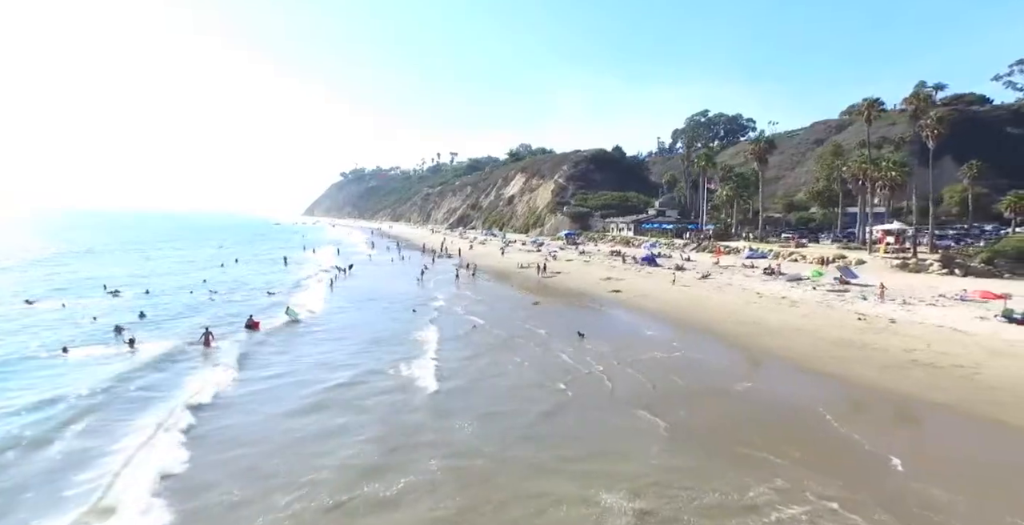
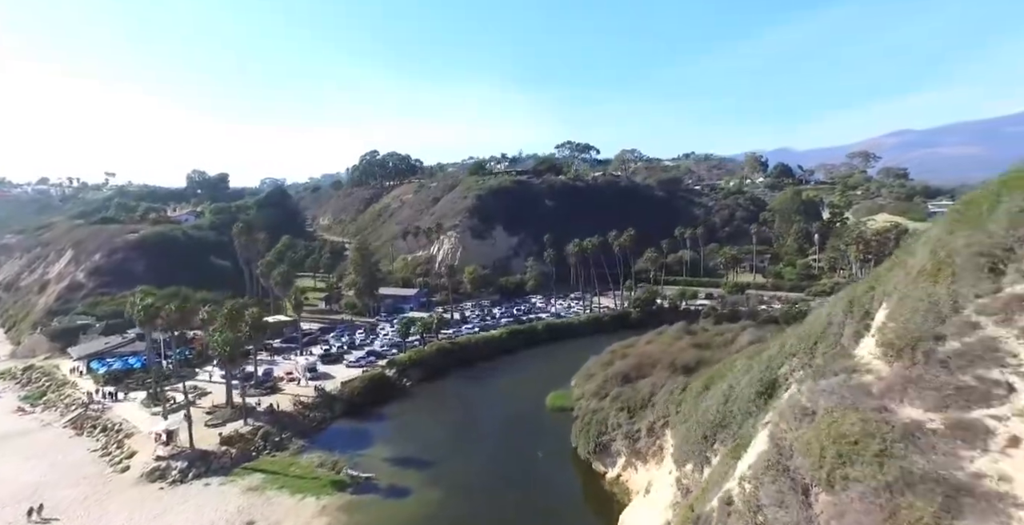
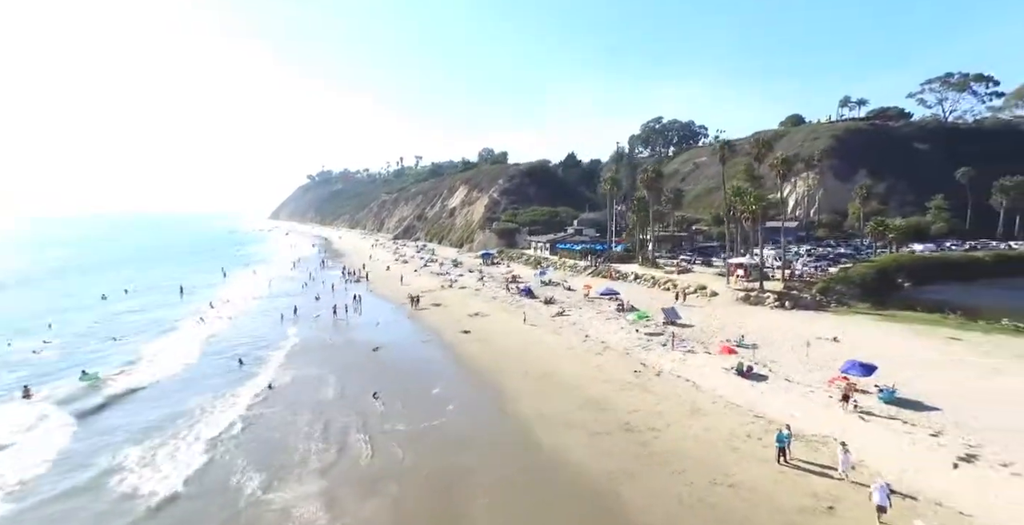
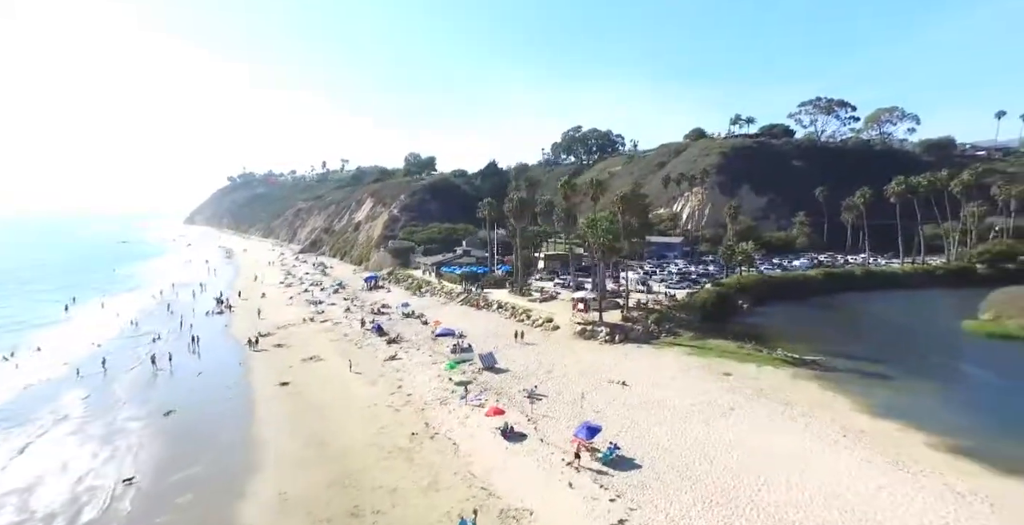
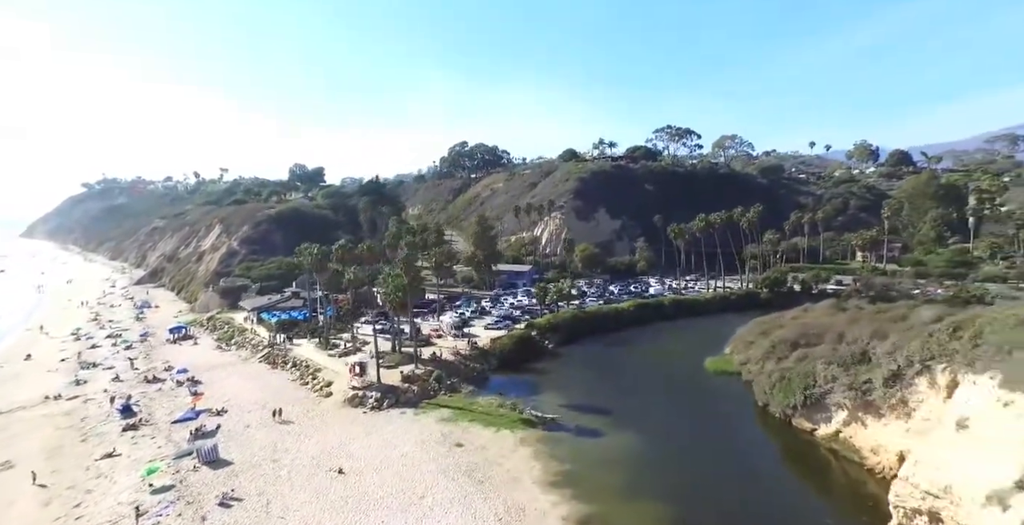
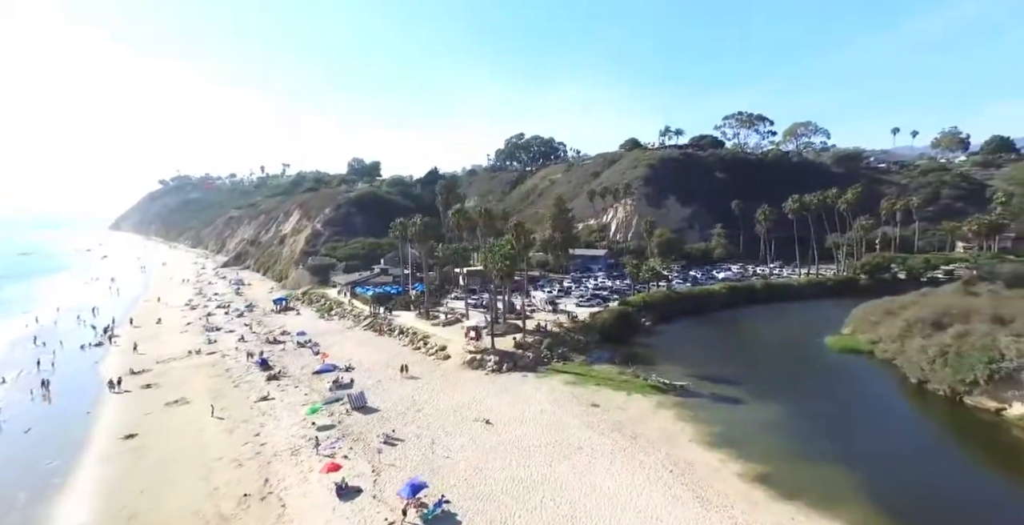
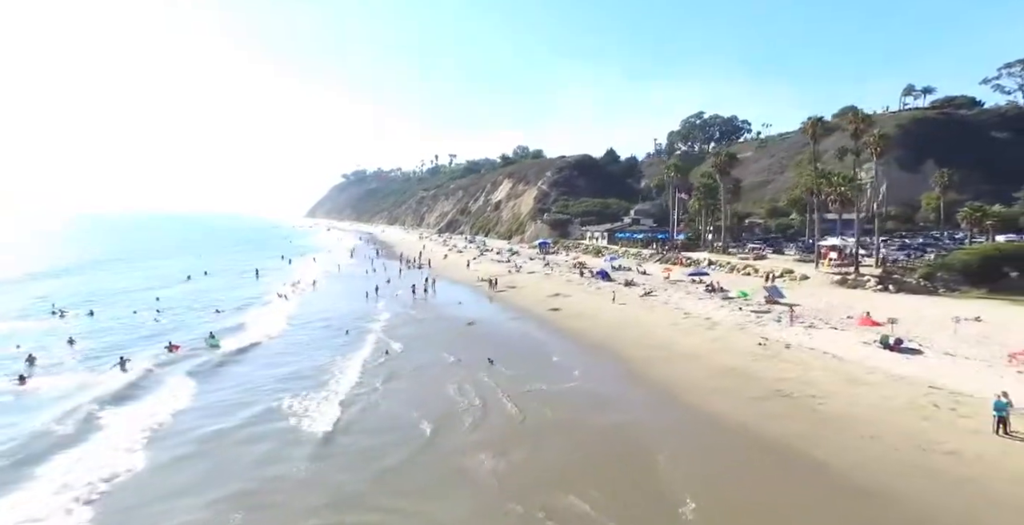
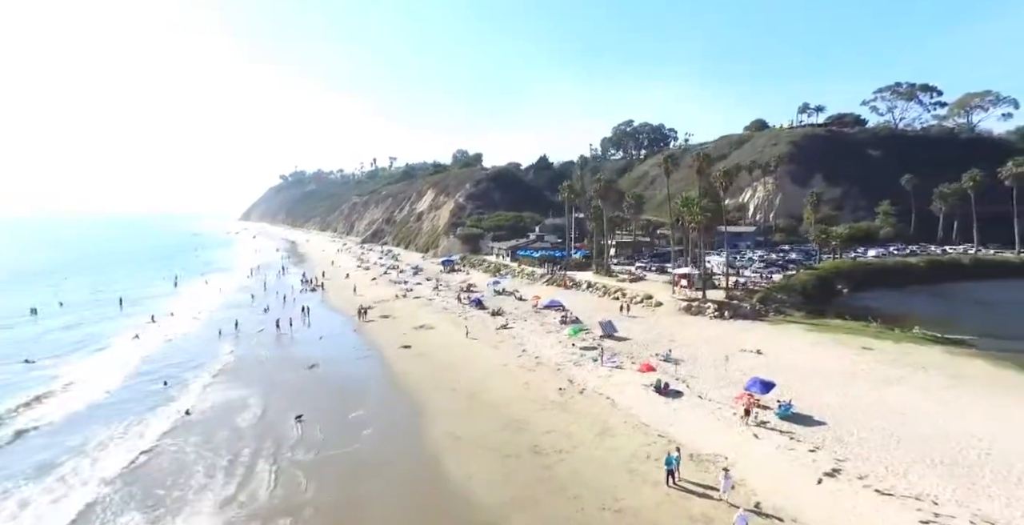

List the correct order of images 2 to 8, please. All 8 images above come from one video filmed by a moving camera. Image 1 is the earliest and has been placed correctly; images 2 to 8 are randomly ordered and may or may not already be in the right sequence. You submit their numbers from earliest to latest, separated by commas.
7, 3, 8, 4, 6, 5, 2
